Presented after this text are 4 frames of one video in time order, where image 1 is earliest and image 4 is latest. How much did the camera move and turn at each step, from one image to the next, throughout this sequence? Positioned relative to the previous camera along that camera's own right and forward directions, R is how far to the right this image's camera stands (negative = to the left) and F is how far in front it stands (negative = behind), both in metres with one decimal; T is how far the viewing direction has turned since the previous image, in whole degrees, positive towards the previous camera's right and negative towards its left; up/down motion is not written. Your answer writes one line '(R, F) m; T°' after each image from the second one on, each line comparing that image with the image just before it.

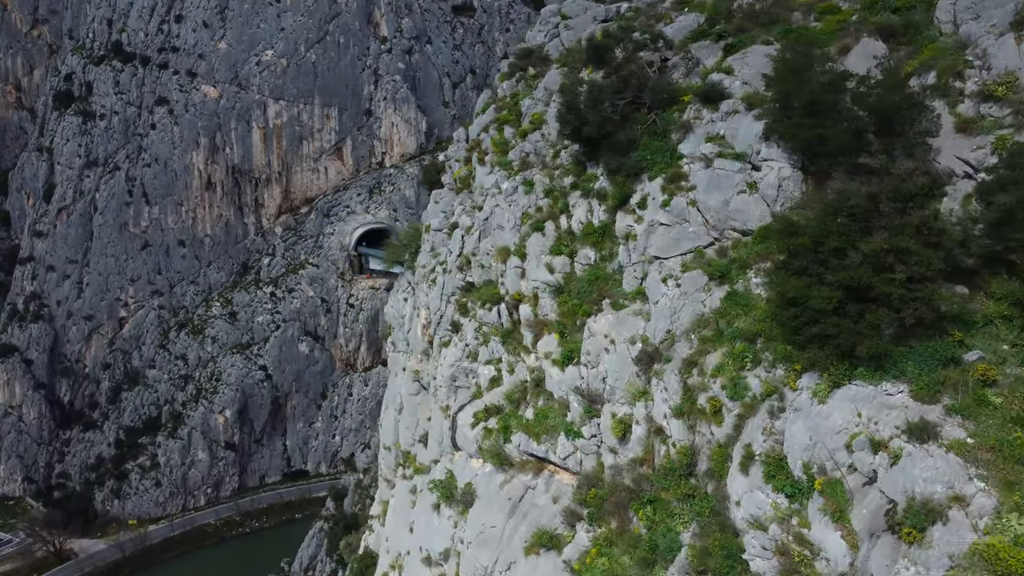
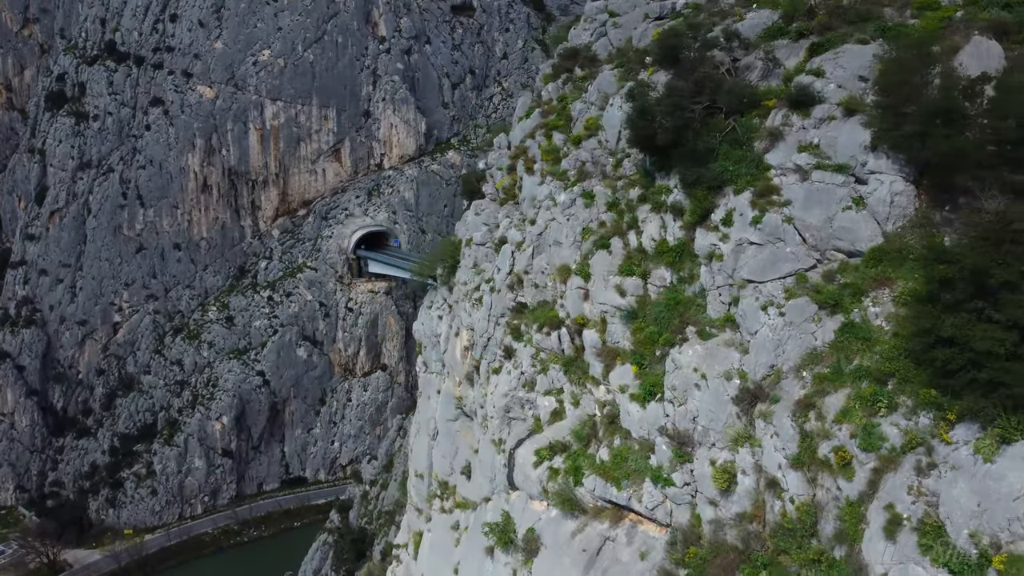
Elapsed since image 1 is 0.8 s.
(-0.7, +0.8) m; +1°
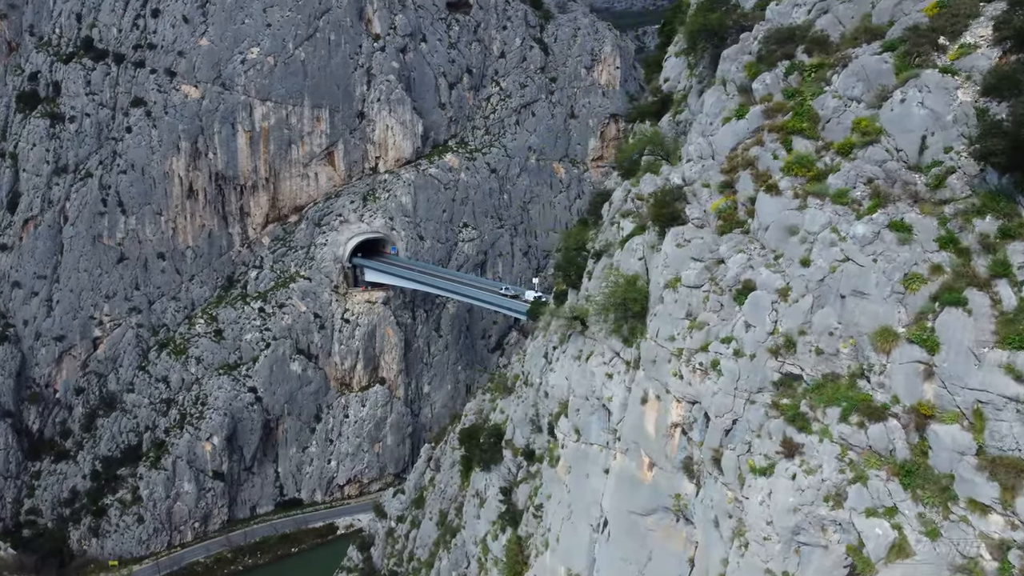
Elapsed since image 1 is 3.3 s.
(-2.3, +2.5) m; +2°
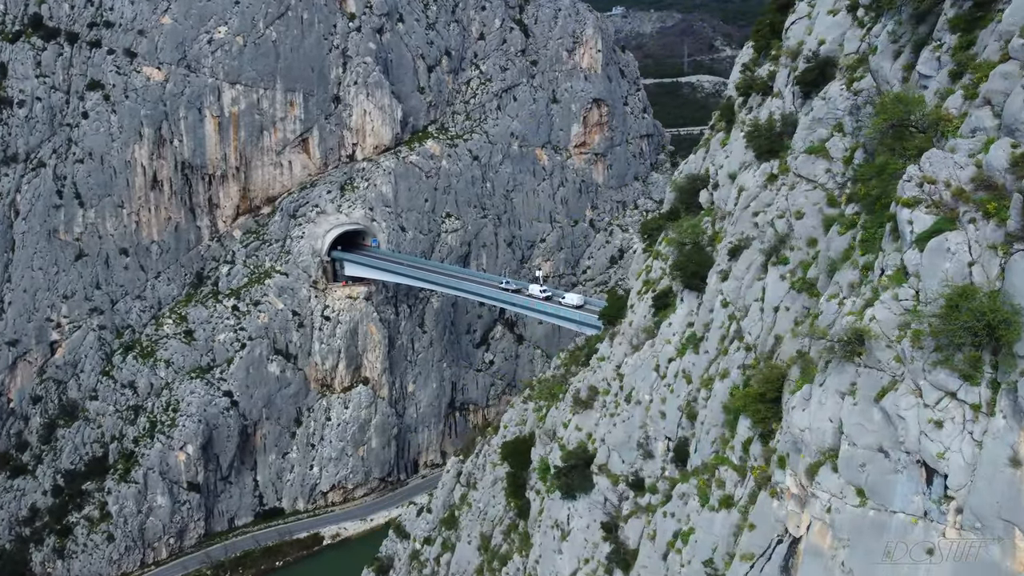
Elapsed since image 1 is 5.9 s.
(-2.6, +2.5) m; +4°
